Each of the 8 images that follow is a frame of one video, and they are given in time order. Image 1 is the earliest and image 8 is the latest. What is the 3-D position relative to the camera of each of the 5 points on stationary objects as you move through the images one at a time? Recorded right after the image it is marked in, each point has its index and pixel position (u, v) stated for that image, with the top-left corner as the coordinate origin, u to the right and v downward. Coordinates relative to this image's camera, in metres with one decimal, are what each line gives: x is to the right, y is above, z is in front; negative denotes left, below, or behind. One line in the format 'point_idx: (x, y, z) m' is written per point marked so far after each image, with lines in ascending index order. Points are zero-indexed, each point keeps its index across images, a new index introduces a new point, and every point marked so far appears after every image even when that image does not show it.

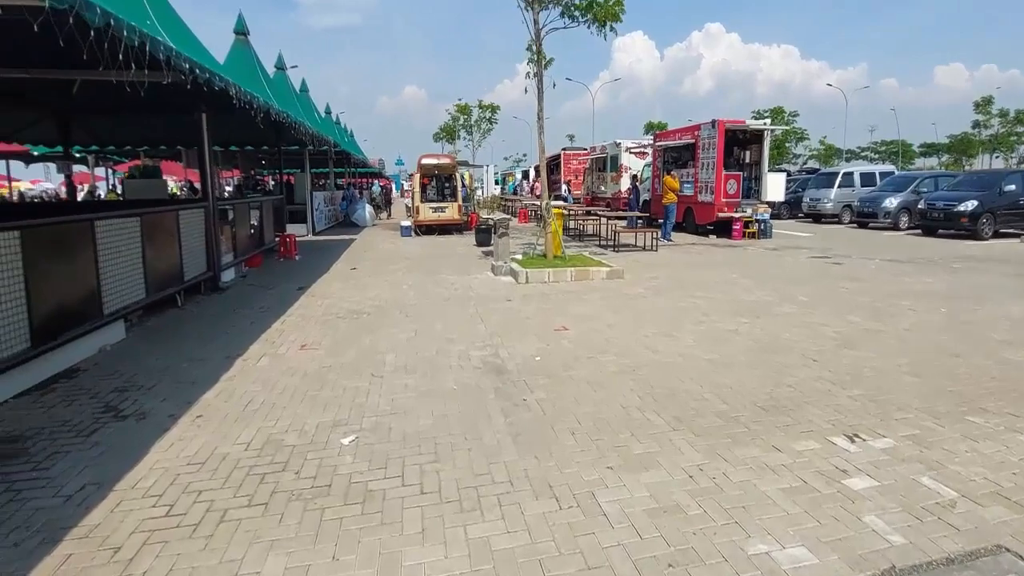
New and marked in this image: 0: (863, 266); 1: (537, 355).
0: (+9.0, +0.6, +13.0) m
1: (+0.3, -0.8, +6.3) m
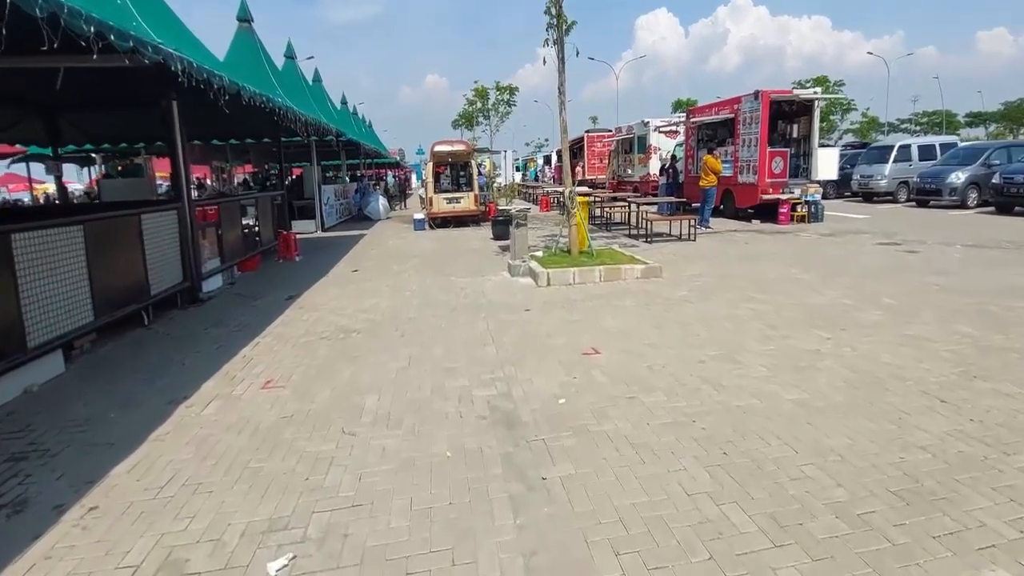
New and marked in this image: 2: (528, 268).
0: (+9.4, +0.8, +11.1) m
1: (+0.5, -1.0, +4.8) m
2: (+0.3, +0.4, +10.0) m
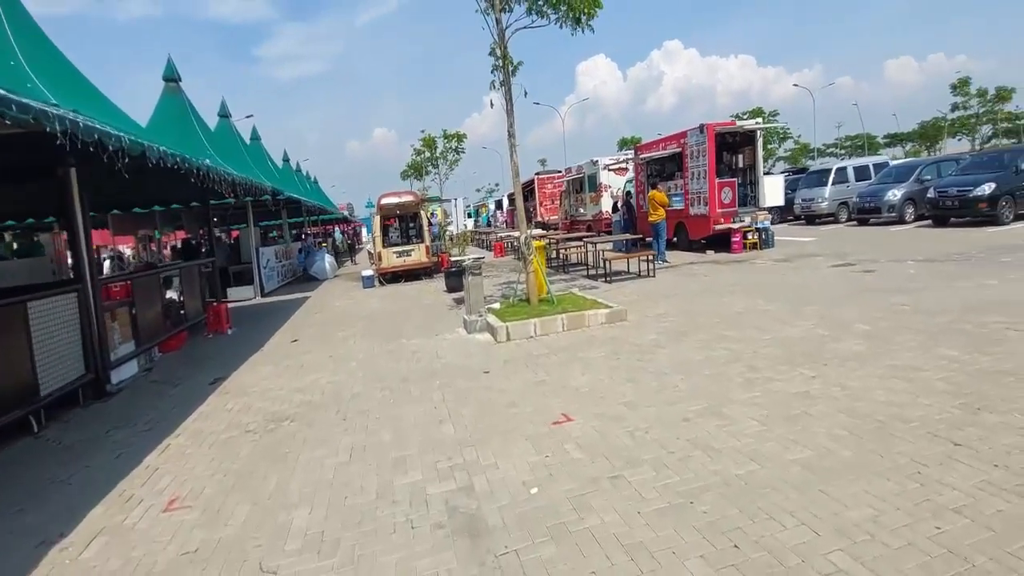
0: (+8.5, +0.4, +11.1) m
1: (+0.2, -1.5, +4.0) m
2: (-0.5, -0.6, +9.3) m
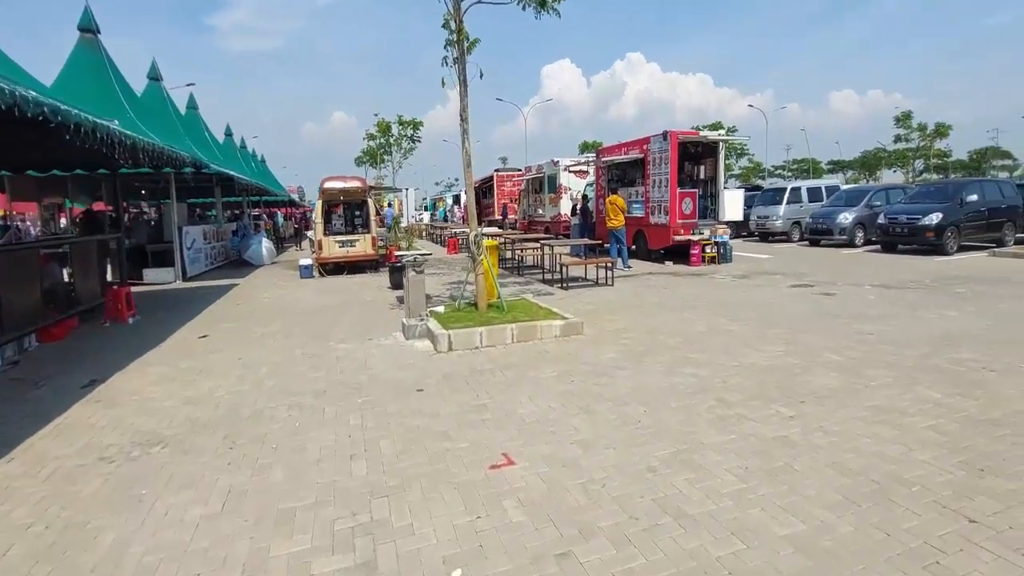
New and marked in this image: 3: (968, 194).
0: (+7.4, -0.2, +10.9) m
1: (-0.3, -1.6, +3.0) m
2: (-1.4, -0.6, +8.2) m
3: (+15.7, +3.2, +17.6) m
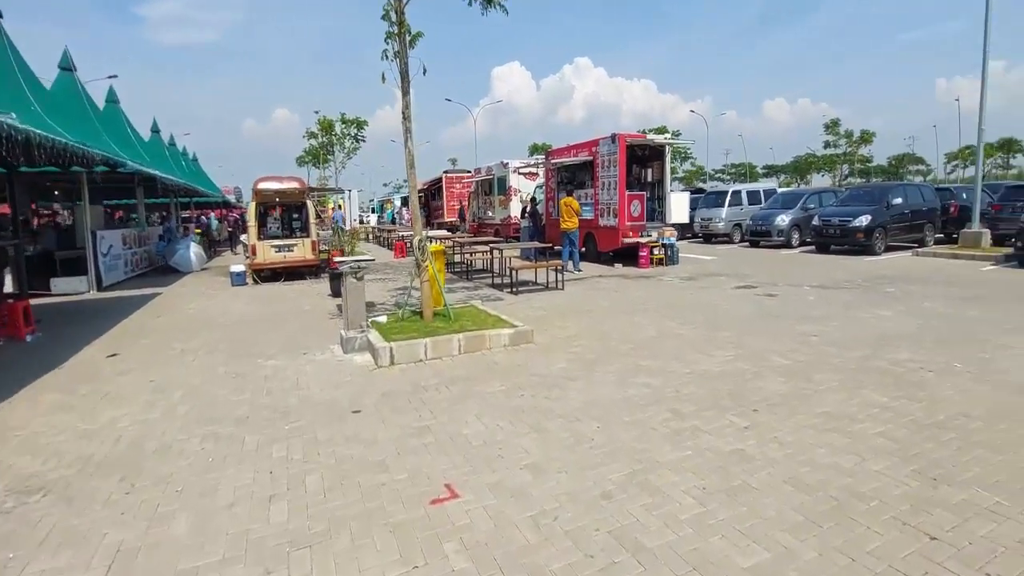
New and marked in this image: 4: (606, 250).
0: (+6.3, -0.2, +11.1) m
1: (-0.6, -1.7, +2.6) m
2: (-2.2, -0.8, +7.7) m
3: (+13.9, +3.3, +18.6) m
4: (+3.1, +1.3, +17.1) m
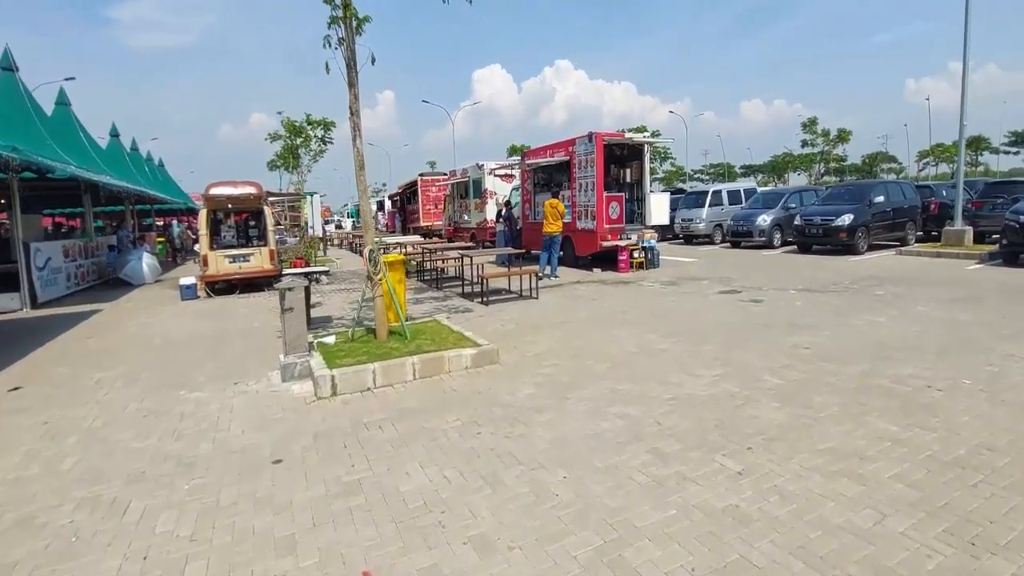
0: (+5.7, -0.3, +10.5) m
1: (-1.0, -1.9, +1.7) m
2: (-2.7, -1.0, +6.8) m
3: (+13.0, +3.3, +18.2) m
4: (+2.3, +1.1, +16.3) m
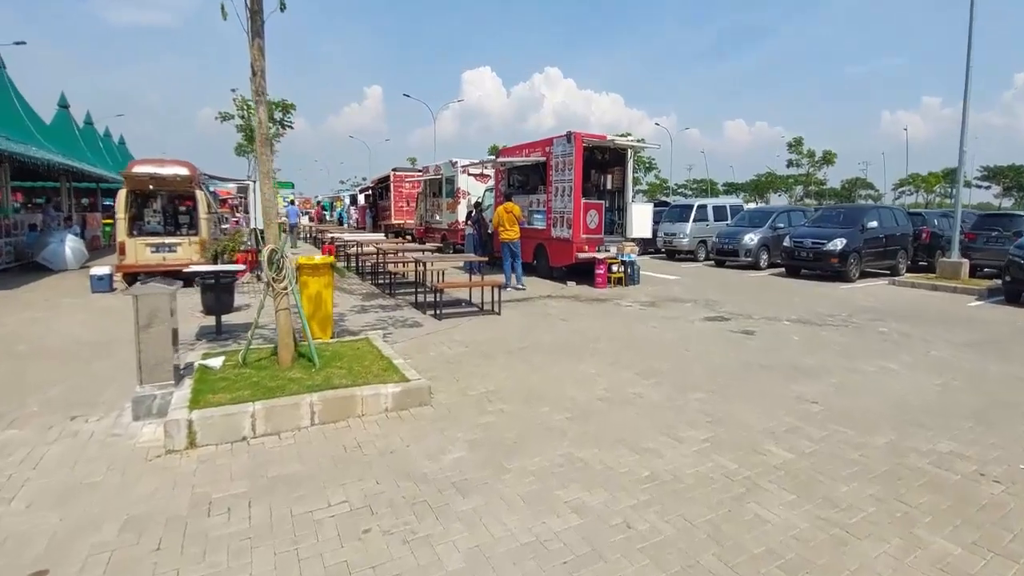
0: (+4.8, -0.9, +9.1) m
1: (-1.5, -2.1, +0.1) m
2: (-3.4, -1.1, +5.1) m
3: (+12.0, +2.3, +17.2) m
4: (+1.3, +0.7, +14.9) m
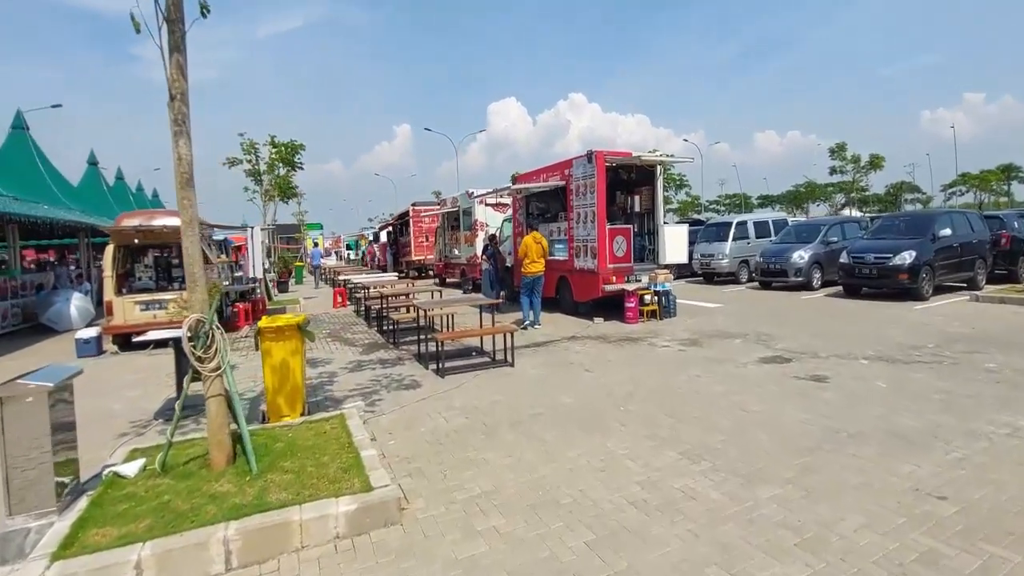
0: (+5.0, -1.3, +7.3) m
1: (-1.8, -2.4, -1.3) m
2: (-3.4, -1.8, +3.8) m
3: (+12.6, +1.8, +15.0) m
4: (+1.8, -0.3, +13.3) m
